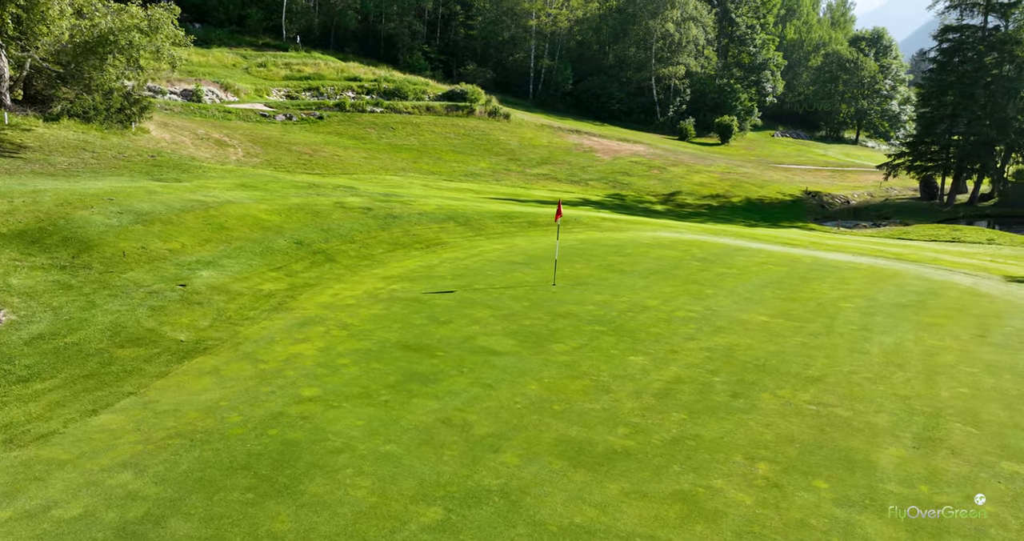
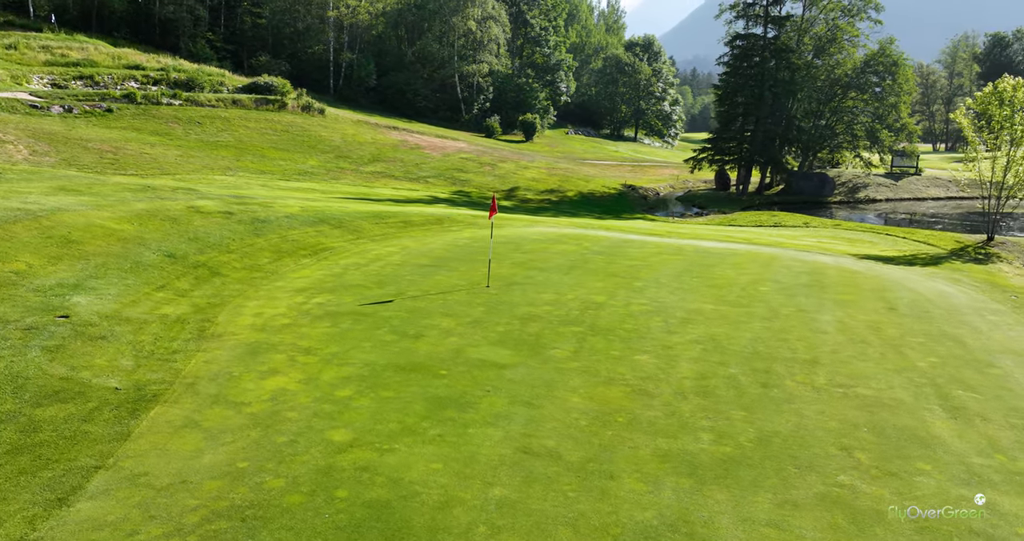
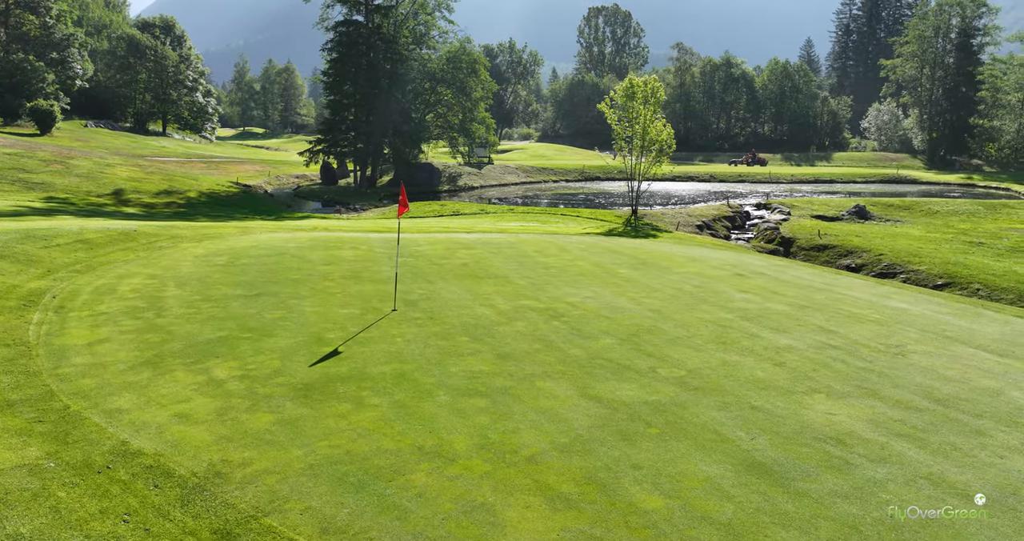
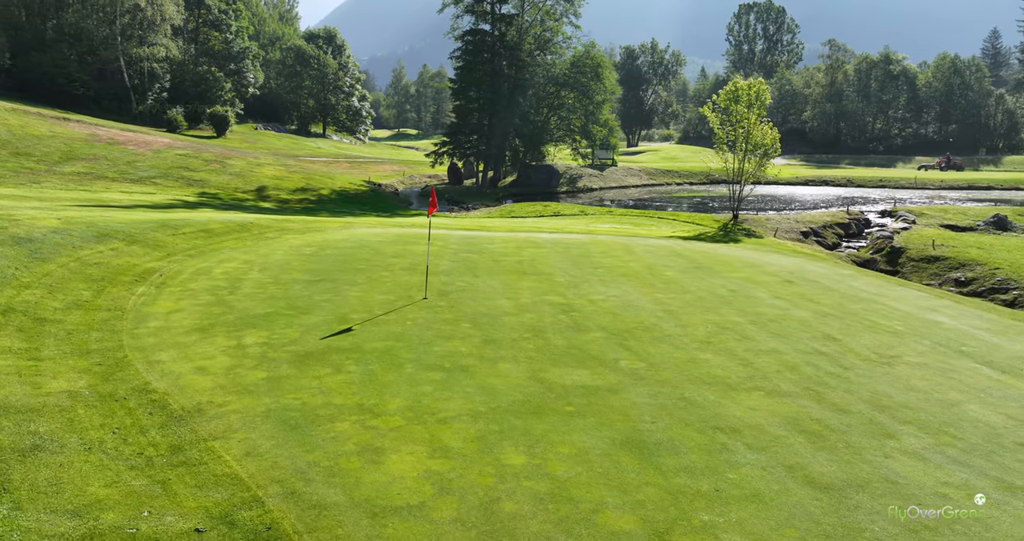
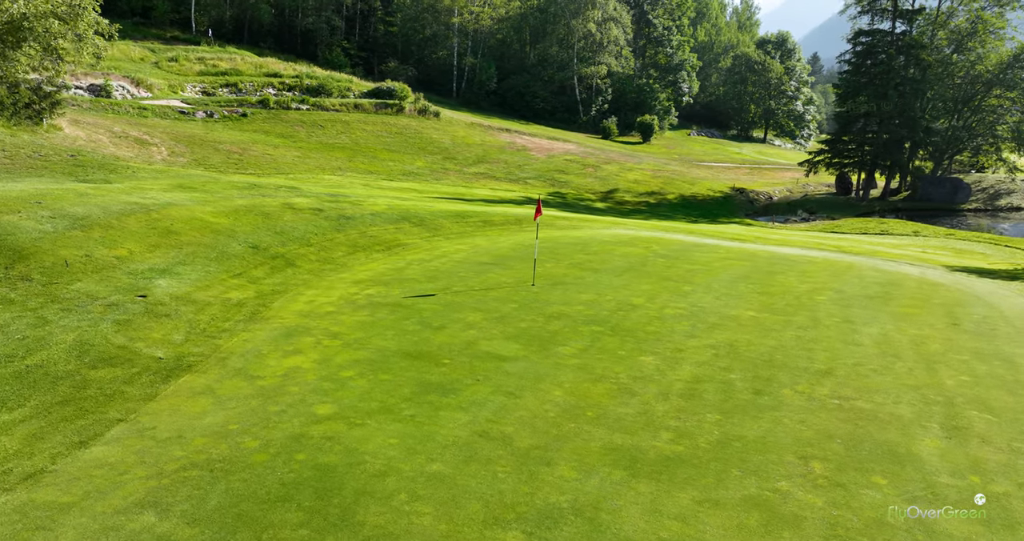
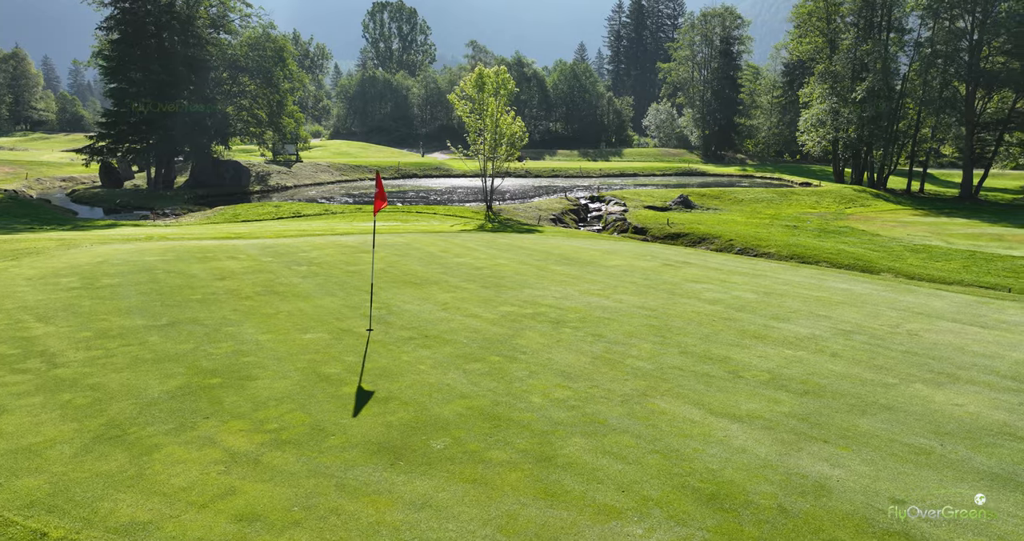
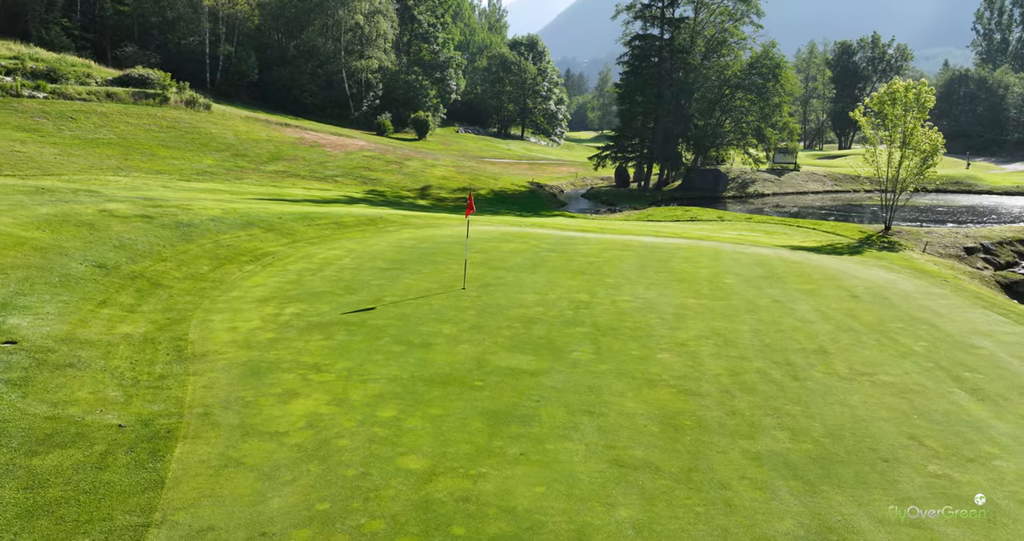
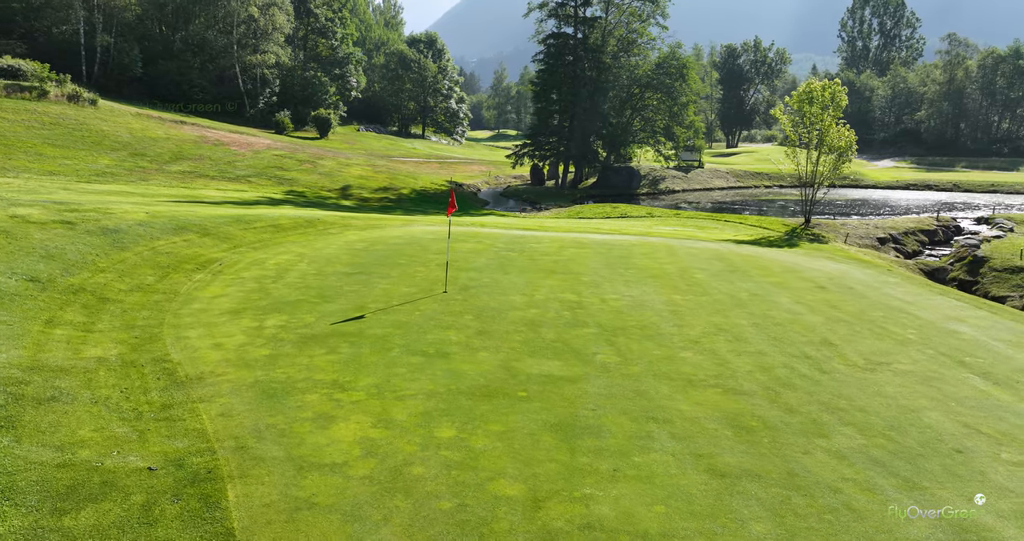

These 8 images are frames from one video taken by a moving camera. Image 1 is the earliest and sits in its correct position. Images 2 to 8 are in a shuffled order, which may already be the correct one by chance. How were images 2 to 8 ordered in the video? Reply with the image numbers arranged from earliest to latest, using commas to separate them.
5, 2, 7, 8, 4, 3, 6
